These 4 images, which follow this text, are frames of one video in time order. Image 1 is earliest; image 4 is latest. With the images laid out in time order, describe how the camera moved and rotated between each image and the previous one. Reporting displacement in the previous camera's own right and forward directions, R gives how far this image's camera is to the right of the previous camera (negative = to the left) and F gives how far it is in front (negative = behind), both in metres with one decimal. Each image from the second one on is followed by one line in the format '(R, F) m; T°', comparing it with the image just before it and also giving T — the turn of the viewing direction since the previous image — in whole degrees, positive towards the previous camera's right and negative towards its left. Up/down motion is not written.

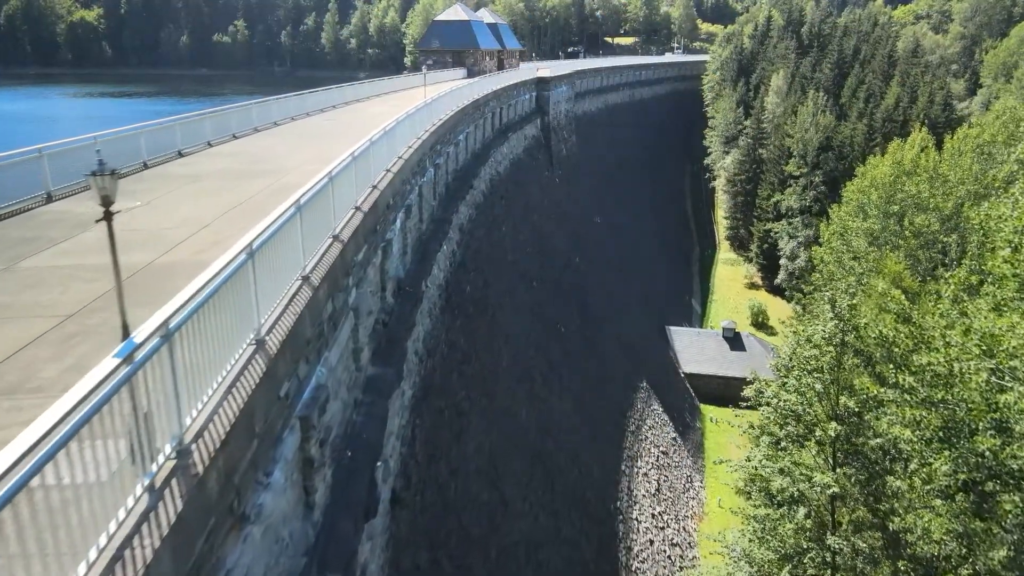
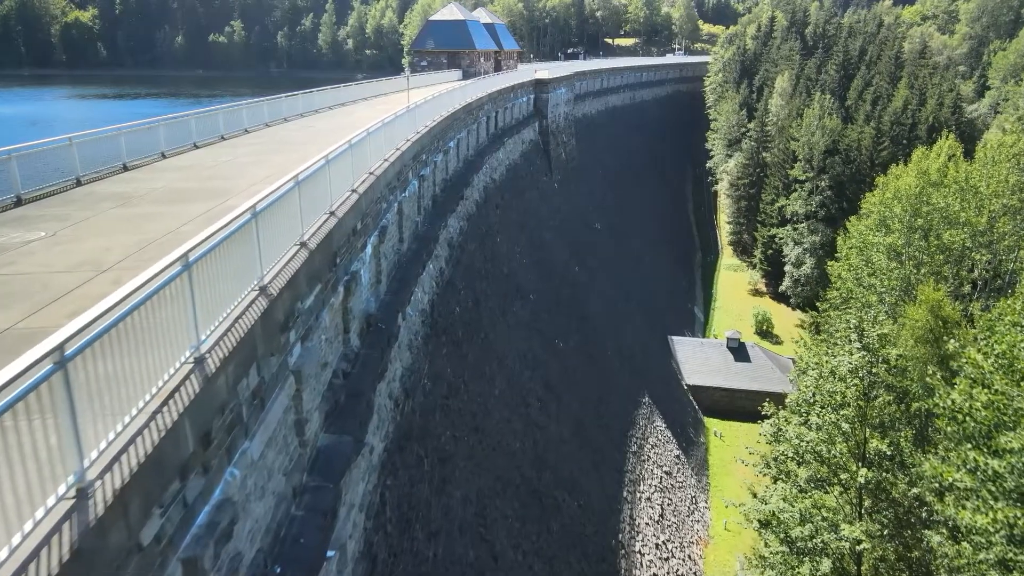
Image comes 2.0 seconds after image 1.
(+0.1, +1.0) m; 0°
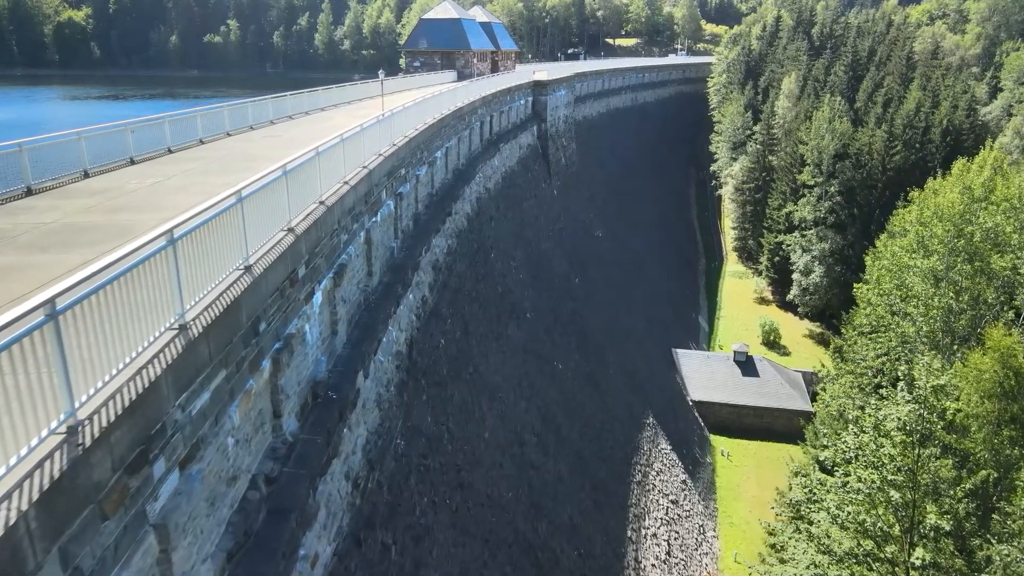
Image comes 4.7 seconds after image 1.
(+0.1, +1.3) m; 0°
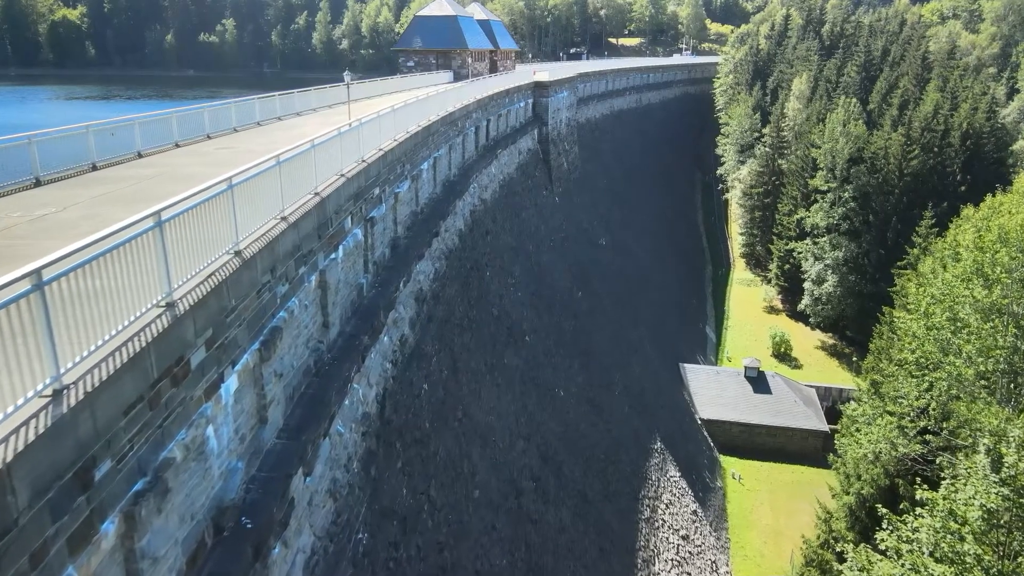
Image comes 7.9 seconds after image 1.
(+0.1, +1.5) m; 0°
